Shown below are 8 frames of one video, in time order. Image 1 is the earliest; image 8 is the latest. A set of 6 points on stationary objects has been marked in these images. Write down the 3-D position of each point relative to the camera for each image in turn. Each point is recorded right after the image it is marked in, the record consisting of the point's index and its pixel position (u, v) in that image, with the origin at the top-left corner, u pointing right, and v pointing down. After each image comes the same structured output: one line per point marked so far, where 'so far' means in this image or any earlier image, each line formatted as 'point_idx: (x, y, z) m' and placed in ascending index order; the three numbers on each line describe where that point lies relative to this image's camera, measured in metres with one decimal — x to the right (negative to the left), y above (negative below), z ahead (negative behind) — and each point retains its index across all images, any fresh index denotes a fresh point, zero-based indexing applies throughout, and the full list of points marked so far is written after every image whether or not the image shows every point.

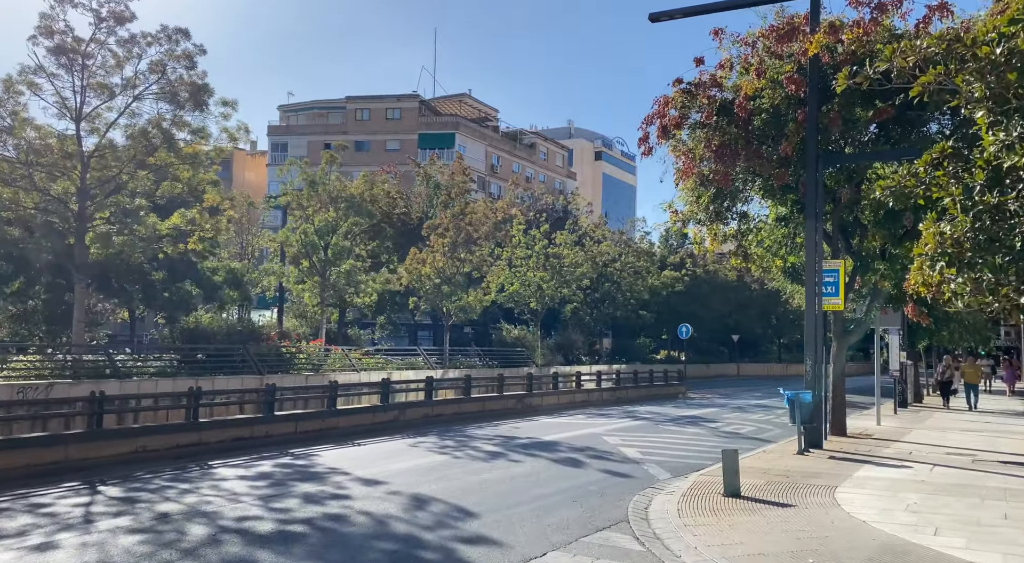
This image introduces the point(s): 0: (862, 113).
0: (+6.2, +3.0, +16.3) m
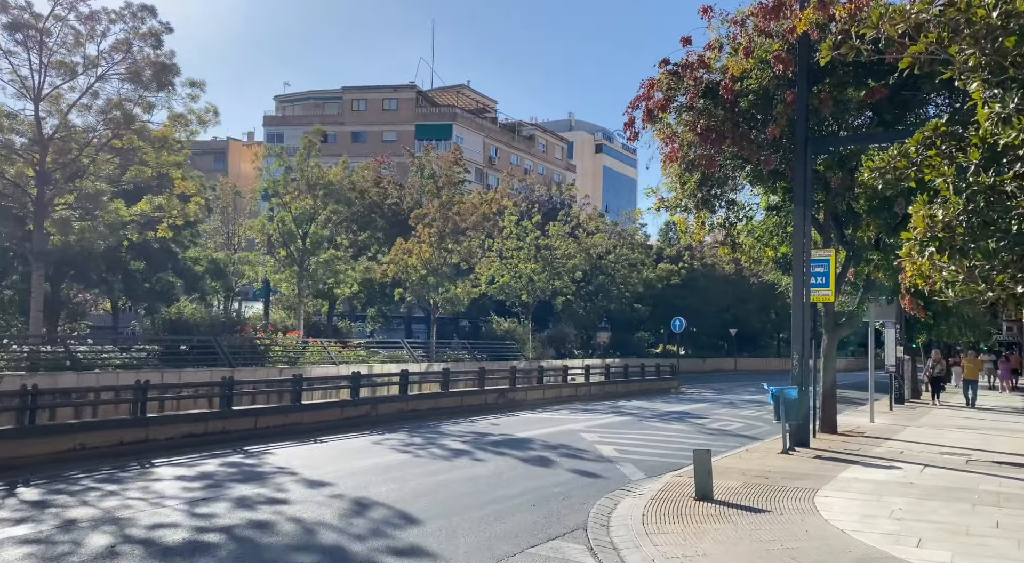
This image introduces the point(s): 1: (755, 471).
0: (+5.8, +3.2, +15.5) m
1: (+3.1, -2.4, +11.6) m
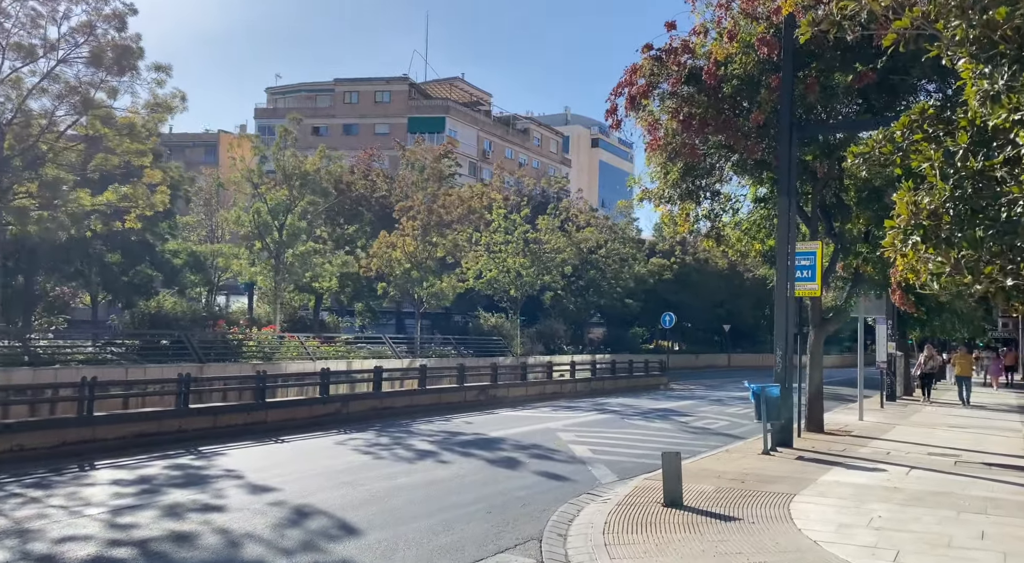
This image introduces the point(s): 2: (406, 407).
0: (+5.3, +3.3, +14.9) m
1: (+2.6, -2.3, +11.0) m
2: (-2.2, -2.6, +18.8) m
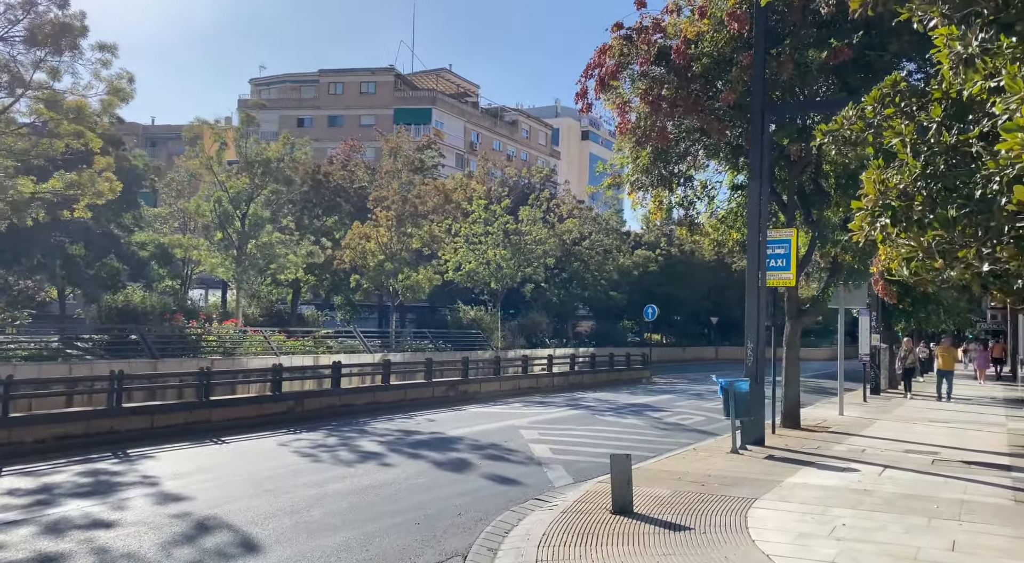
0: (+4.7, +3.5, +14.1) m
1: (+2.0, -2.2, +10.3) m
2: (-2.9, -2.4, +18.0) m
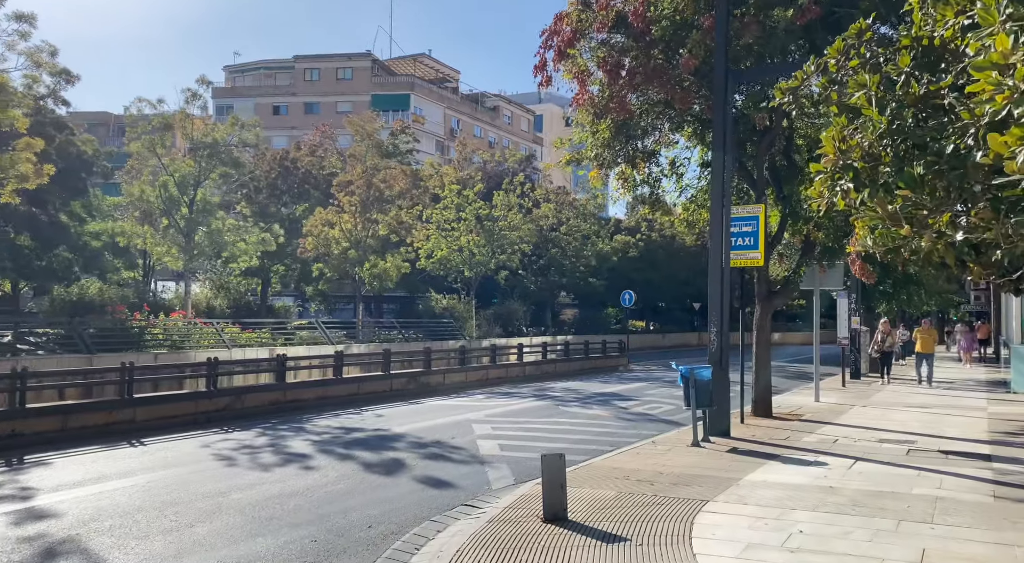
0: (+3.9, +3.8, +13.2) m
1: (+1.3, -2.0, +9.3) m
2: (-3.6, -2.2, +17.0) m
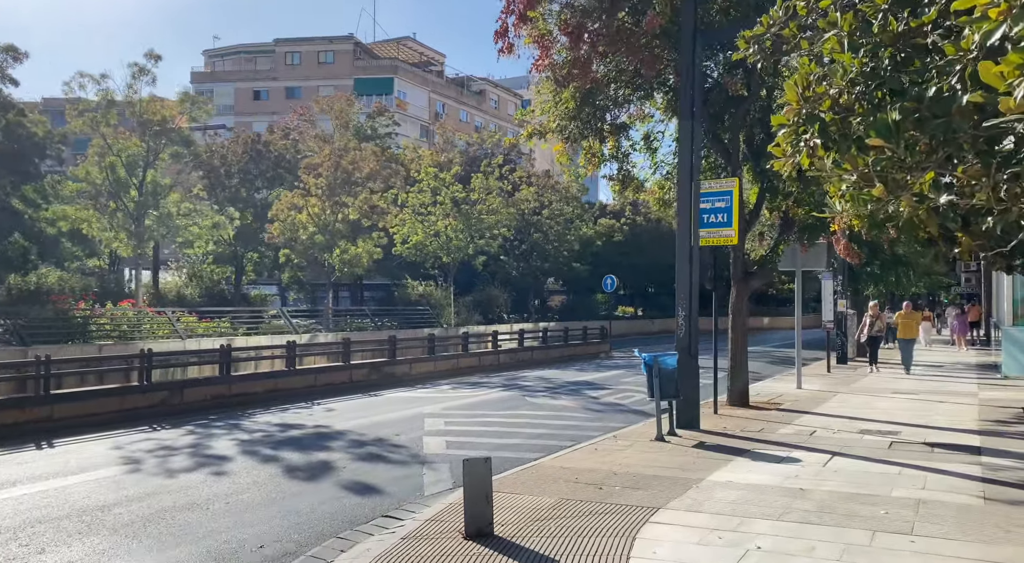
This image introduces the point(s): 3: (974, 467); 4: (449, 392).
0: (+3.2, +4.0, +12.1) m
1: (+0.7, -1.8, +8.3) m
2: (-4.3, -1.9, +16.0) m
3: (+4.4, -1.8, +8.8) m
4: (-1.2, -2.1, +17.8) m
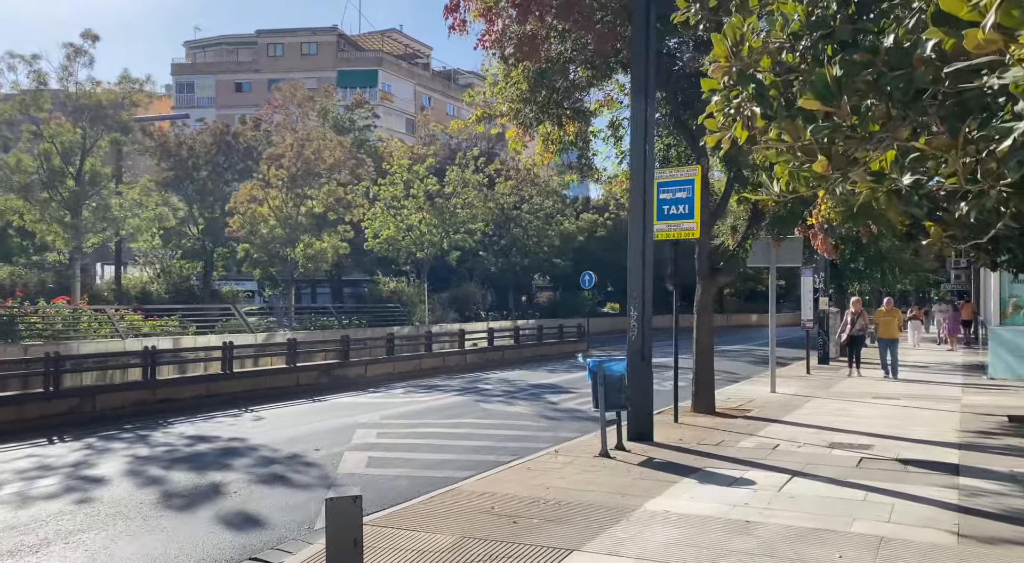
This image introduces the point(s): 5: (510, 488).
0: (+2.4, +4.1, +11.0) m
1: (0.0, -1.8, +7.2) m
2: (-5.1, -1.9, +14.8) m
3: (+3.7, -1.8, +7.7) m
4: (-2.0, -2.1, +16.7) m
5: (0.0, -1.8, +8.1) m
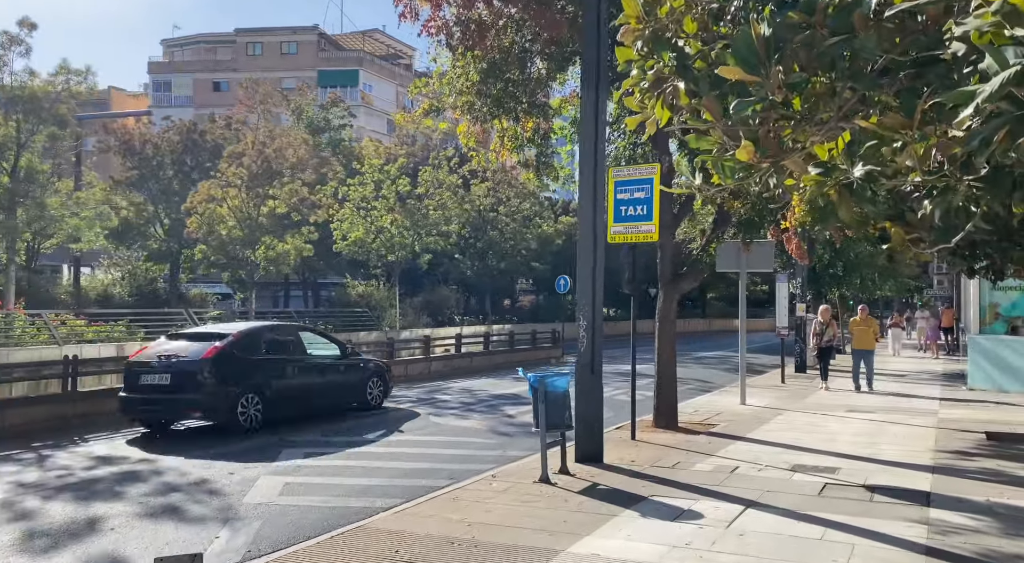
0: (+1.8, +4.0, +10.1) m
1: (-0.6, -1.8, +6.3) m
2: (-5.8, -1.9, +13.8) m
3: (+3.0, -1.8, +6.8) m
4: (-2.8, -2.2, +15.8) m
5: (-0.6, -1.9, +7.2) m
